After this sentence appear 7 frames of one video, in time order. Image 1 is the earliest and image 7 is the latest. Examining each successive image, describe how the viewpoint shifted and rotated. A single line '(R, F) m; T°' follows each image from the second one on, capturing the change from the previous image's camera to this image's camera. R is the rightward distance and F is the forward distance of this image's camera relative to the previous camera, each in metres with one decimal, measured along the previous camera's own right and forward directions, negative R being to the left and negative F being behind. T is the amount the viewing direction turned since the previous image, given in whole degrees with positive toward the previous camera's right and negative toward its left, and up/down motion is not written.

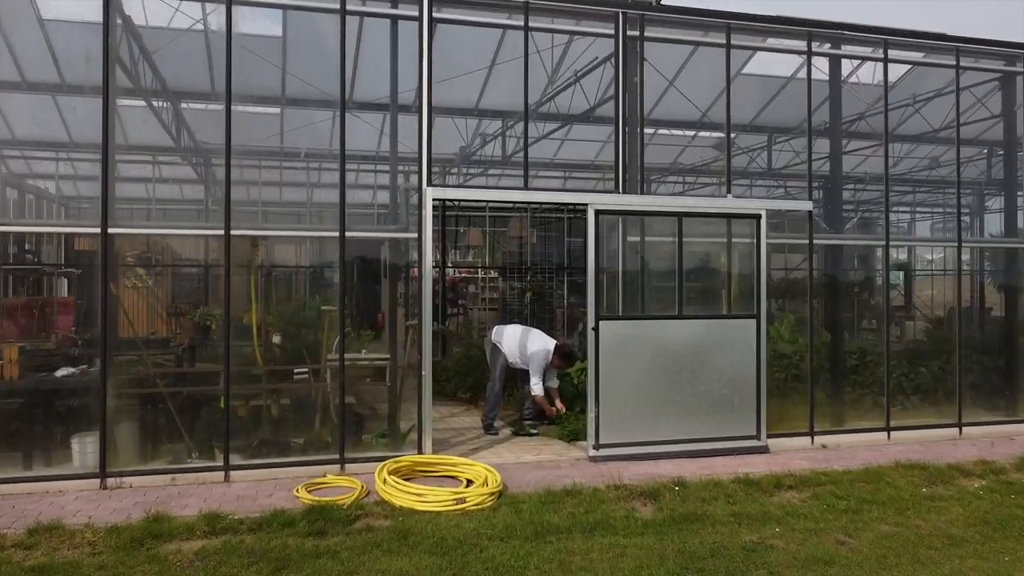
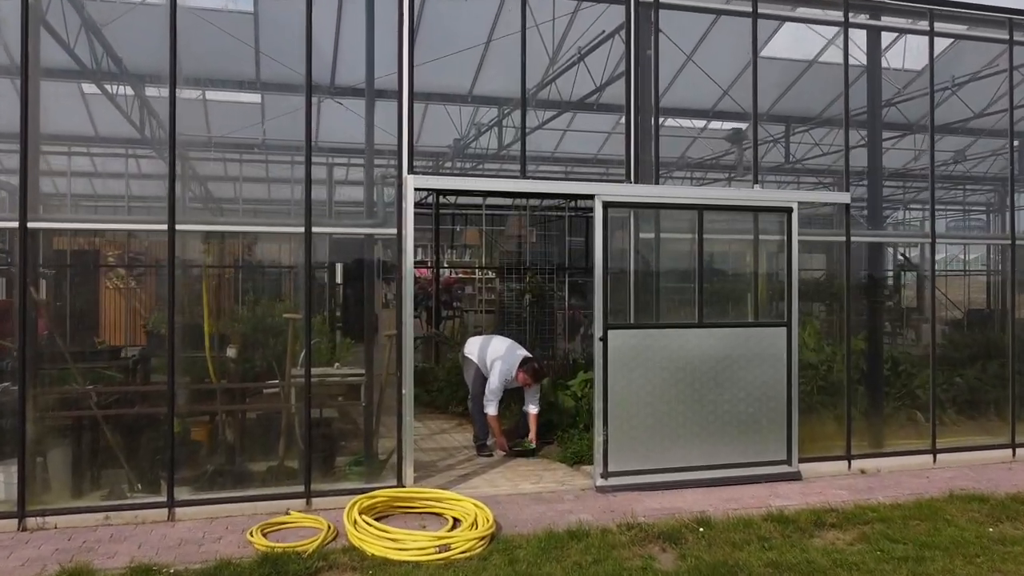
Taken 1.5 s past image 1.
(0.0, +0.8) m; 0°
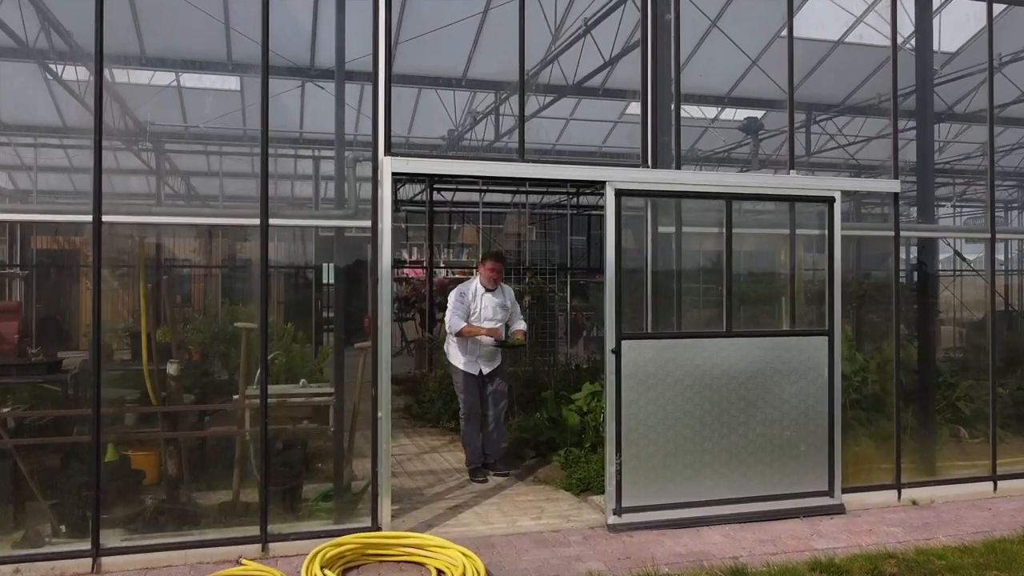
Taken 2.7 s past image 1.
(0.0, +0.8) m; 0°
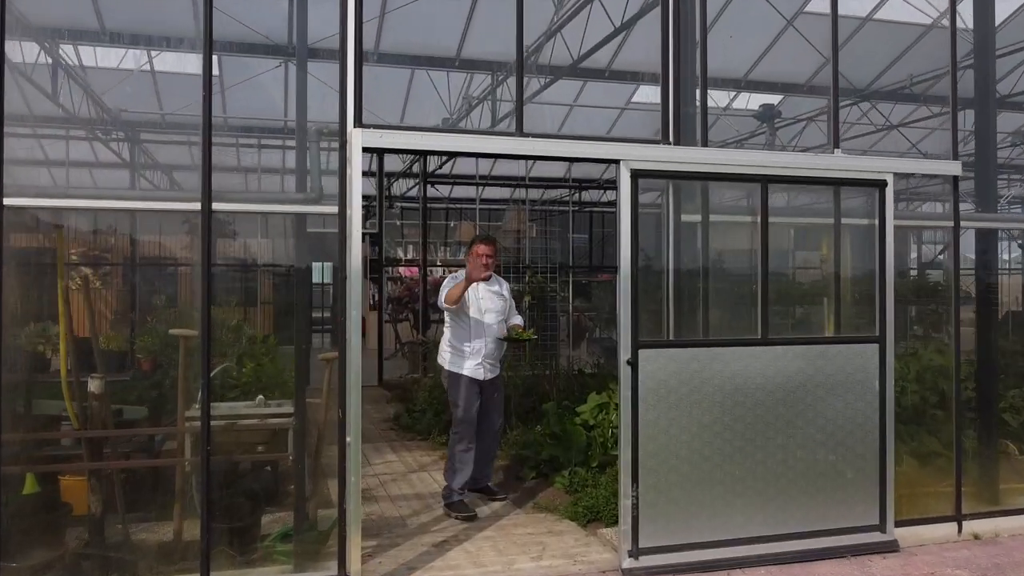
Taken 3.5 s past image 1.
(0.0, +0.7) m; 0°
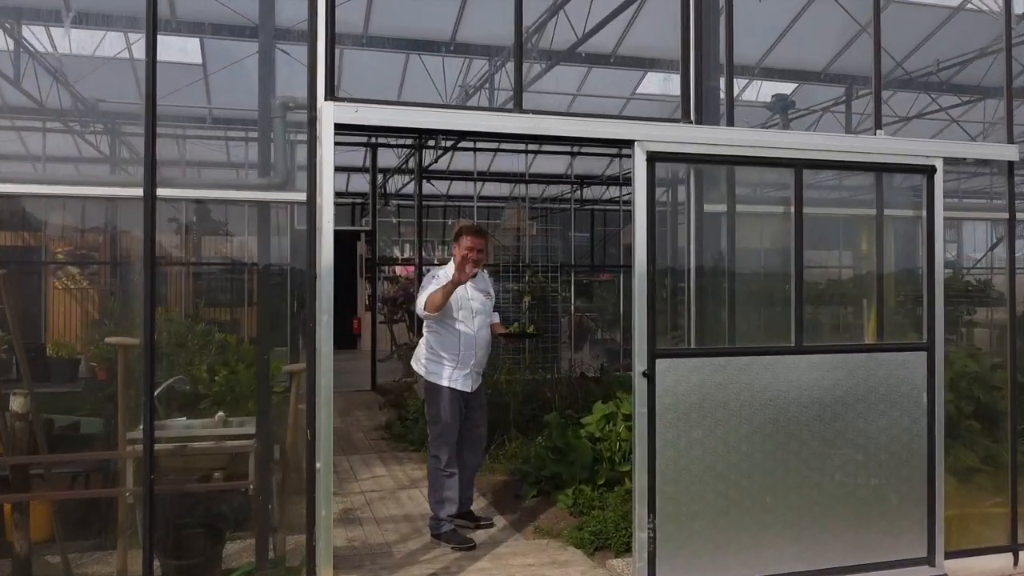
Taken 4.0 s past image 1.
(0.0, +0.5) m; 0°
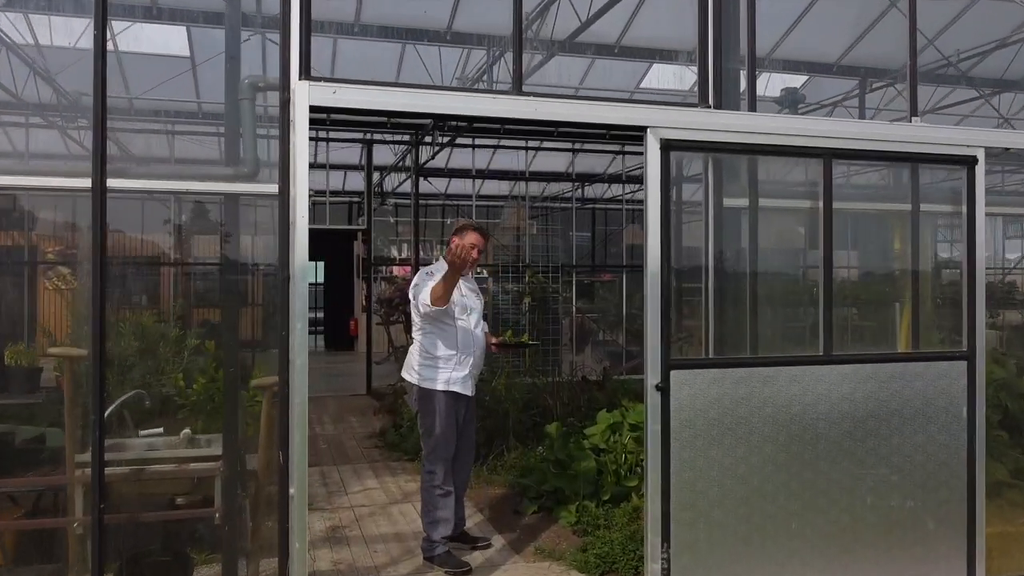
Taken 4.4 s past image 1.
(0.0, +0.3) m; 0°
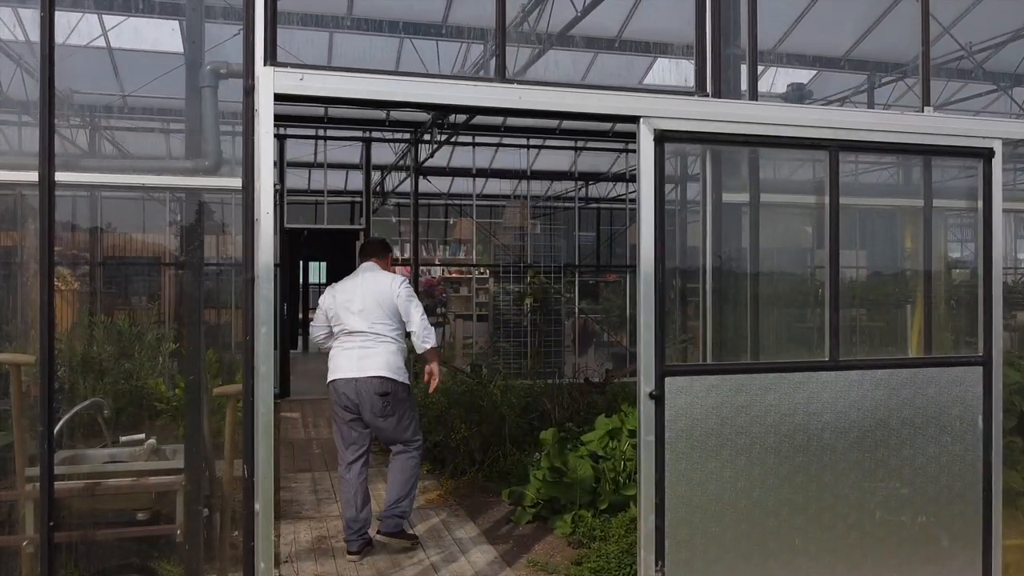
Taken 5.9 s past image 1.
(+0.1, +0.2) m; -1°
